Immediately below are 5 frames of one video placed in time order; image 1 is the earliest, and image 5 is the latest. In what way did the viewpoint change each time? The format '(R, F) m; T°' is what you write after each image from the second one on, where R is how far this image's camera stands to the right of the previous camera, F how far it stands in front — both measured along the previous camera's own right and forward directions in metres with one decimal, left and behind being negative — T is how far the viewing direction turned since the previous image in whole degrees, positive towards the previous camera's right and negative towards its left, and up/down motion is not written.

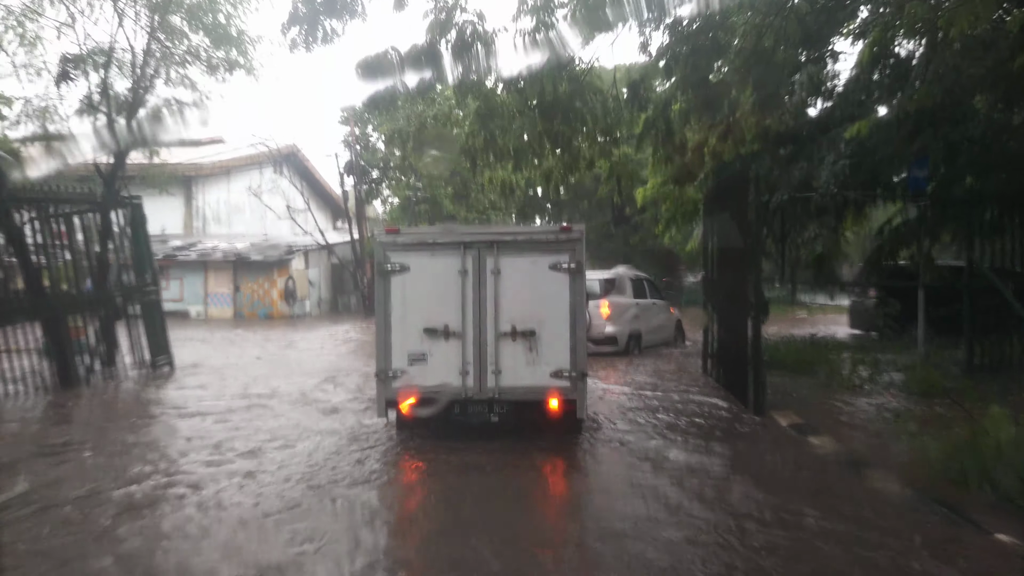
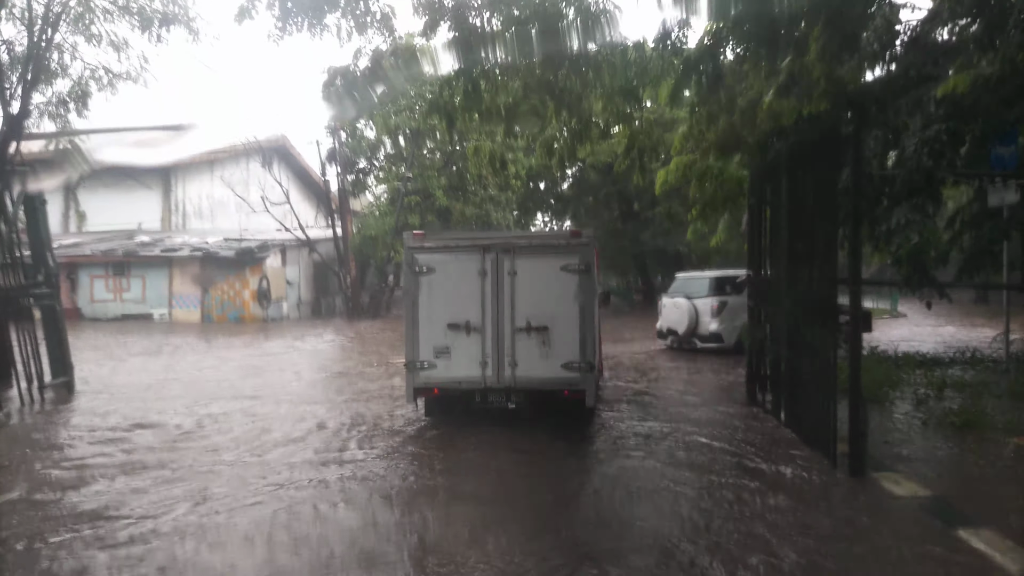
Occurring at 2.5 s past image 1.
(+0.1, +2.2) m; 0°
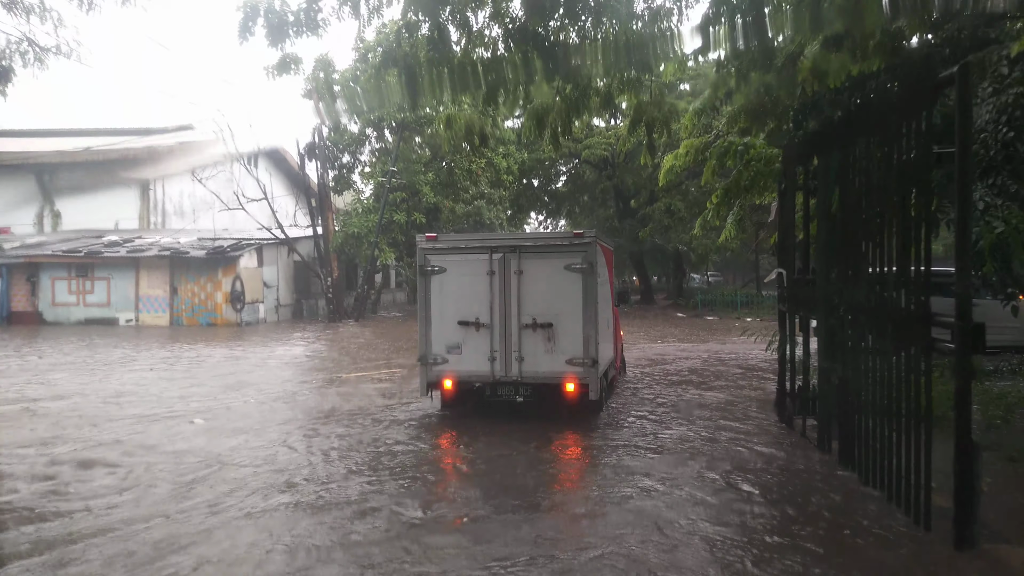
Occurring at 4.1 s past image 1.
(+0.1, +1.4) m; 0°
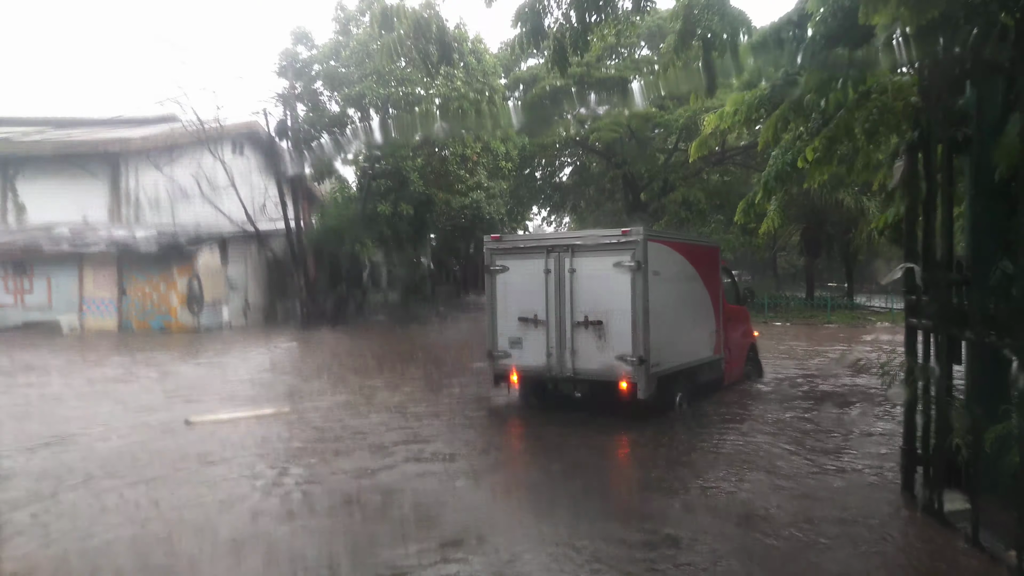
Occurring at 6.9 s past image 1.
(+0.1, +2.4) m; 0°
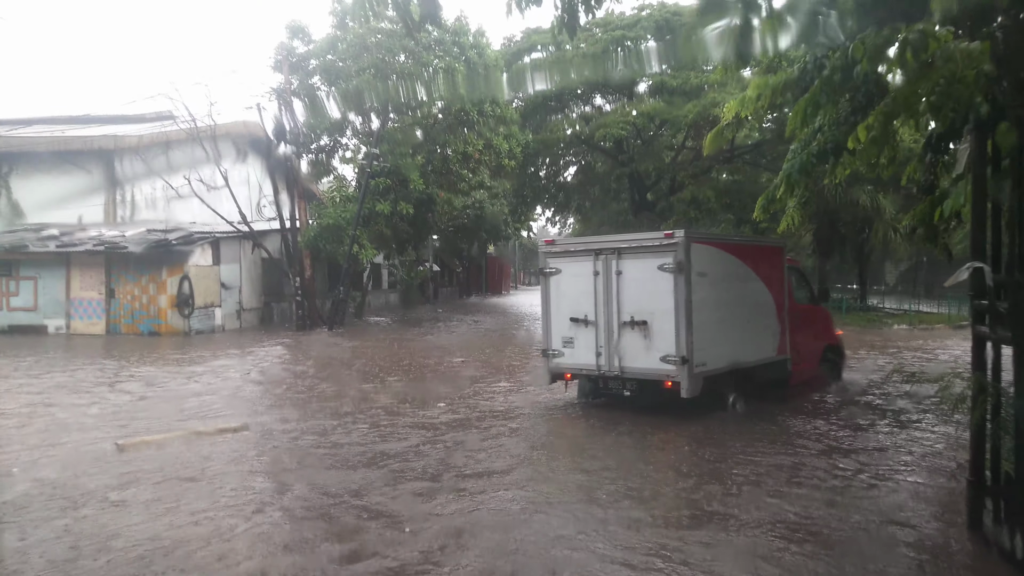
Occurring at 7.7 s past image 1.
(0.0, +0.6) m; 0°
